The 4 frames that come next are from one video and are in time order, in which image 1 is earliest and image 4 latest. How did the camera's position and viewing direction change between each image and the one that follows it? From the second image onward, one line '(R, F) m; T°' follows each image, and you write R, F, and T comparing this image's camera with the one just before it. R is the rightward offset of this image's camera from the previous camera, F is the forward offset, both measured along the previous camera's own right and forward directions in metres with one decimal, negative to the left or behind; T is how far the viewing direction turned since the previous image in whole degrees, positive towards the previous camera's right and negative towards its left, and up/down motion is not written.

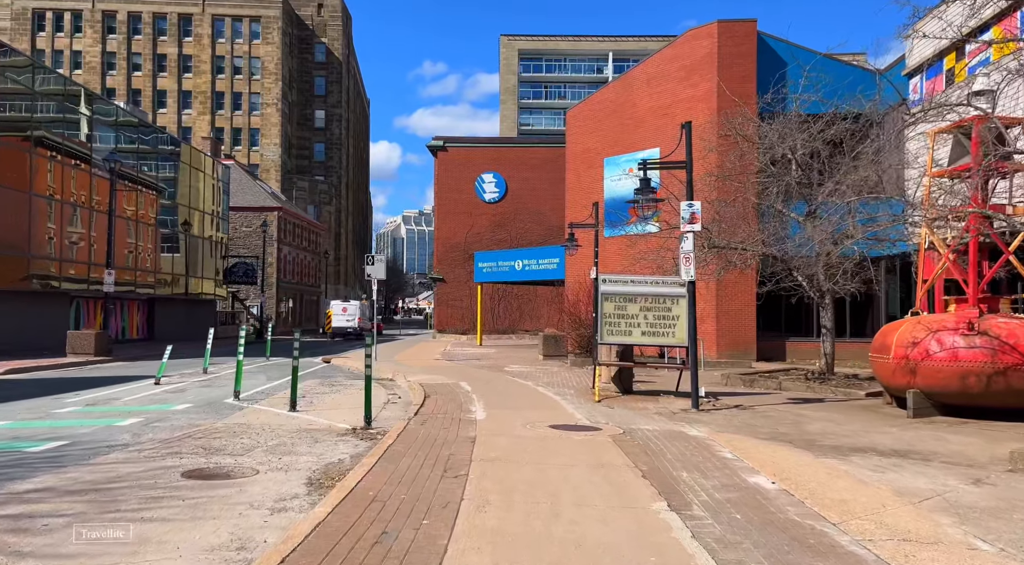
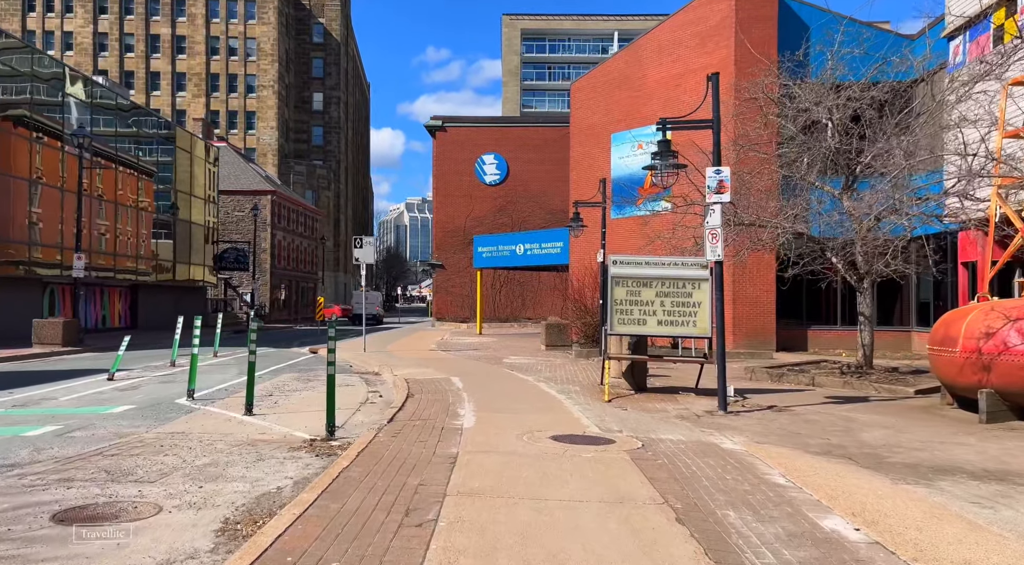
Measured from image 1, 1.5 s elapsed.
(+0.1, +2.0) m; 0°
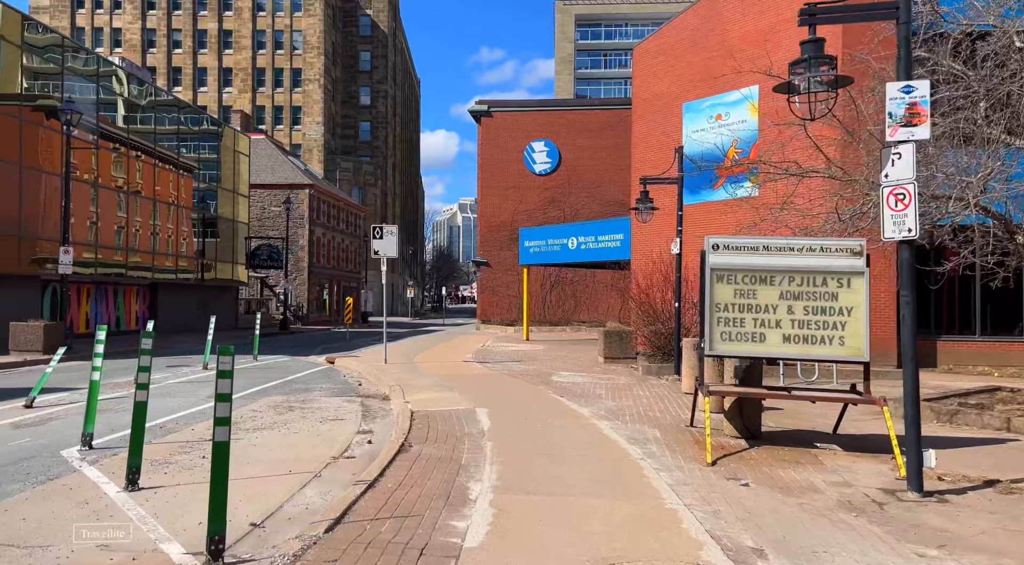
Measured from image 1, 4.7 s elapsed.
(+0.1, +4.3) m; -4°
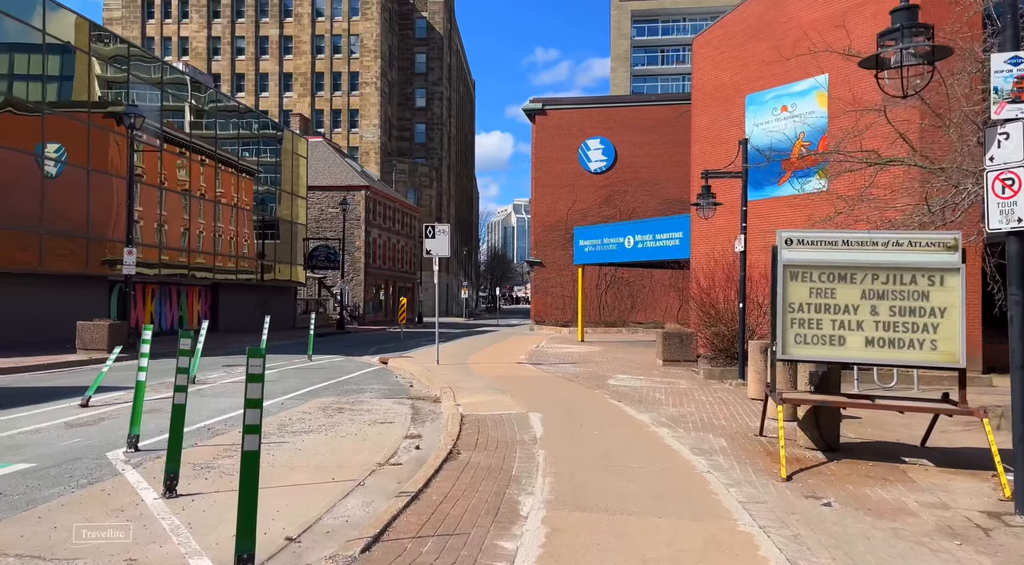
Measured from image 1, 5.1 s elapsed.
(0.0, +0.5) m; -4°
